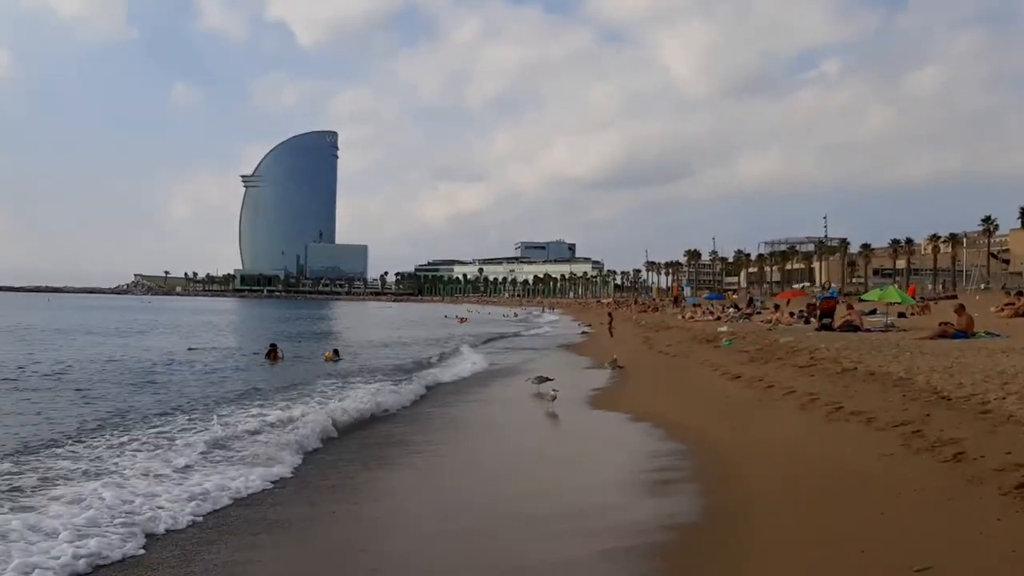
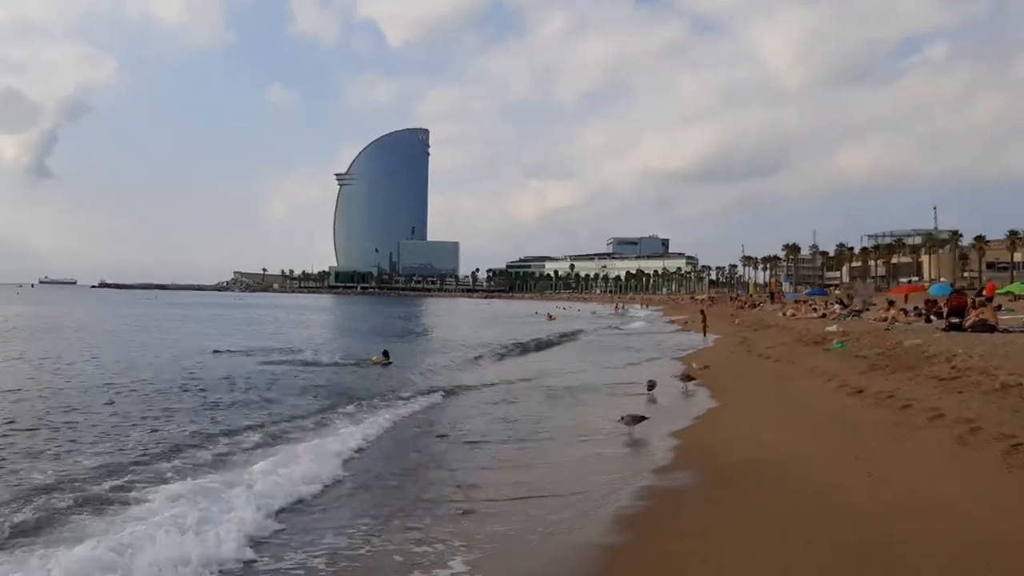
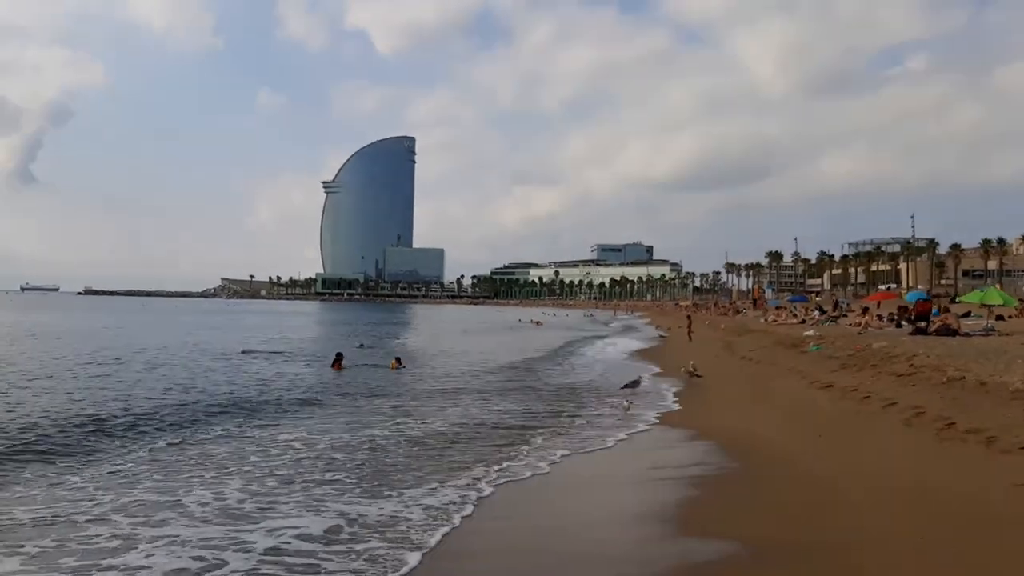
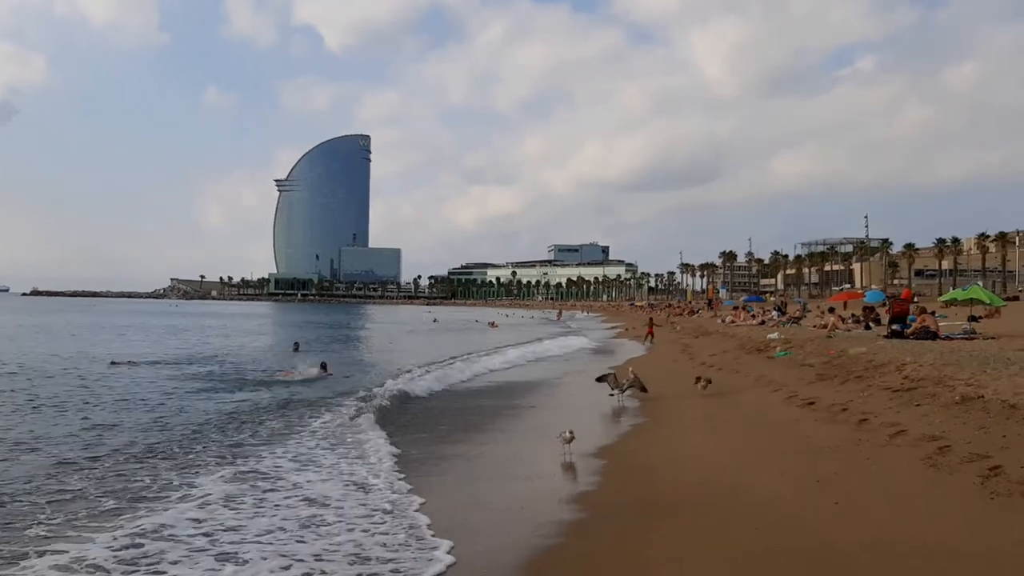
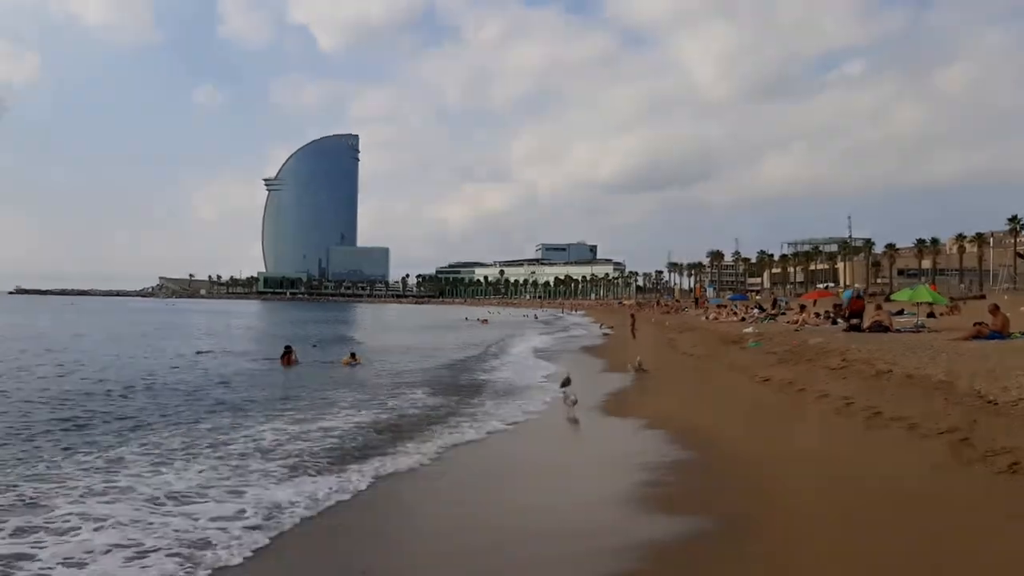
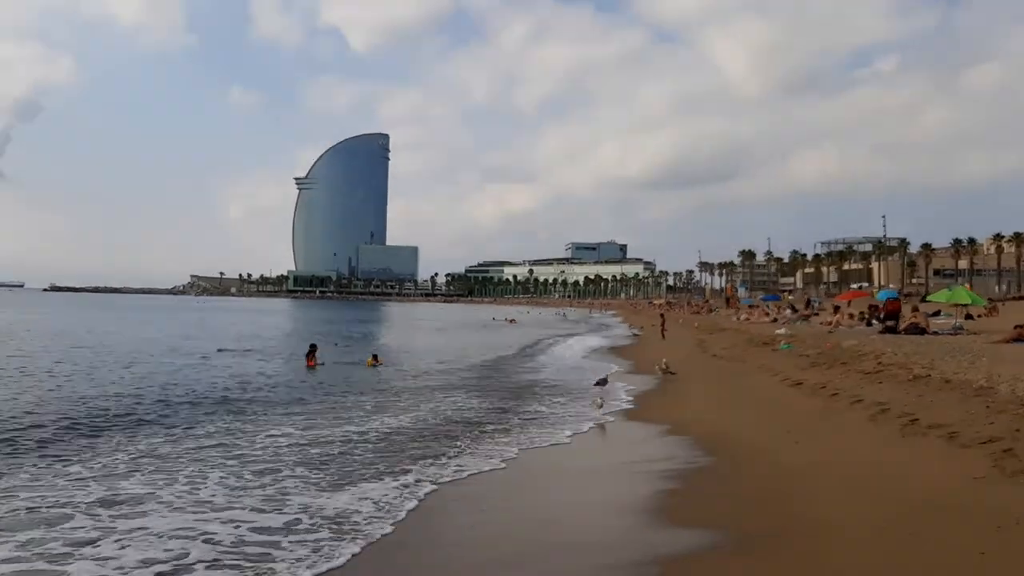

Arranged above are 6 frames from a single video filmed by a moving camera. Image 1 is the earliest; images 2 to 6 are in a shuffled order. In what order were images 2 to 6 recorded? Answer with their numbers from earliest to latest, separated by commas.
5, 6, 3, 2, 4
